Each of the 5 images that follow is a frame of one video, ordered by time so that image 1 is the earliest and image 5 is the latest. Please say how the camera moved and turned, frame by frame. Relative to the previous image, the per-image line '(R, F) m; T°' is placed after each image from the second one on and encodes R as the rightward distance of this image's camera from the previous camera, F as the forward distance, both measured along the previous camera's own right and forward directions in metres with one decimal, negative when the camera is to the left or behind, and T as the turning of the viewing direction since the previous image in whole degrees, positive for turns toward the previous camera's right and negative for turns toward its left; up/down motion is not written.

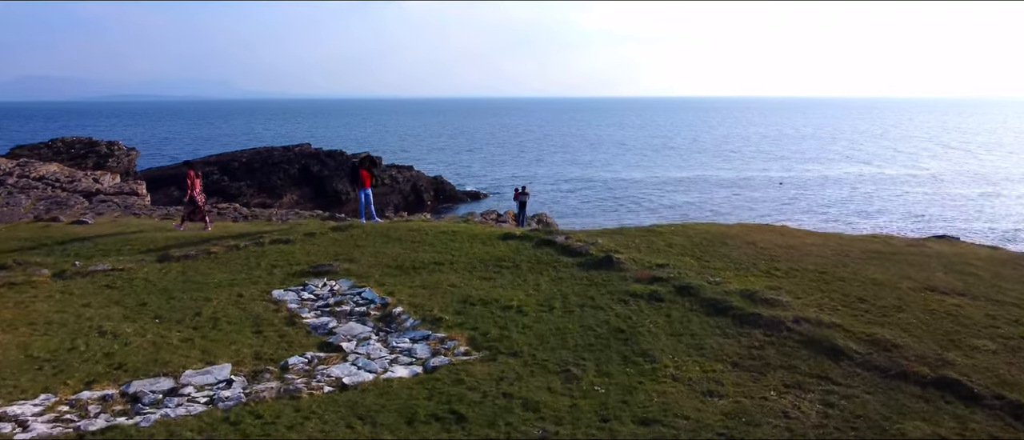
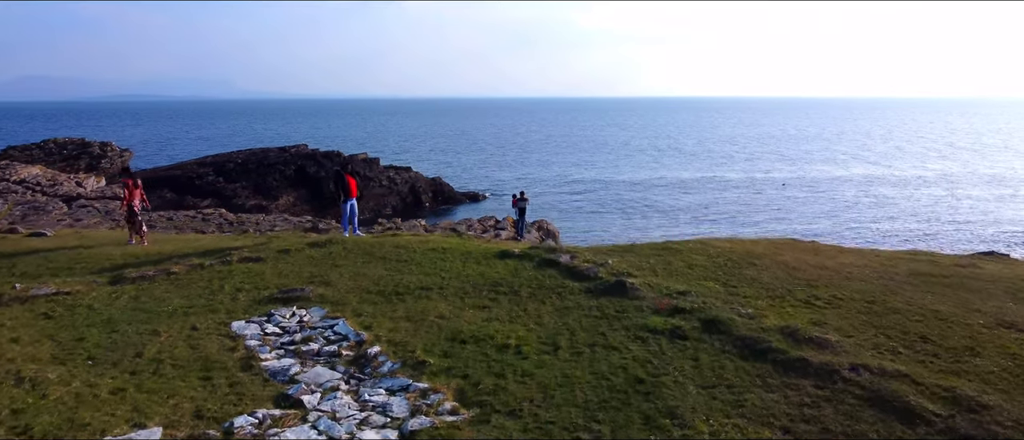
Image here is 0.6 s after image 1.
(0.0, +1.2) m; 0°
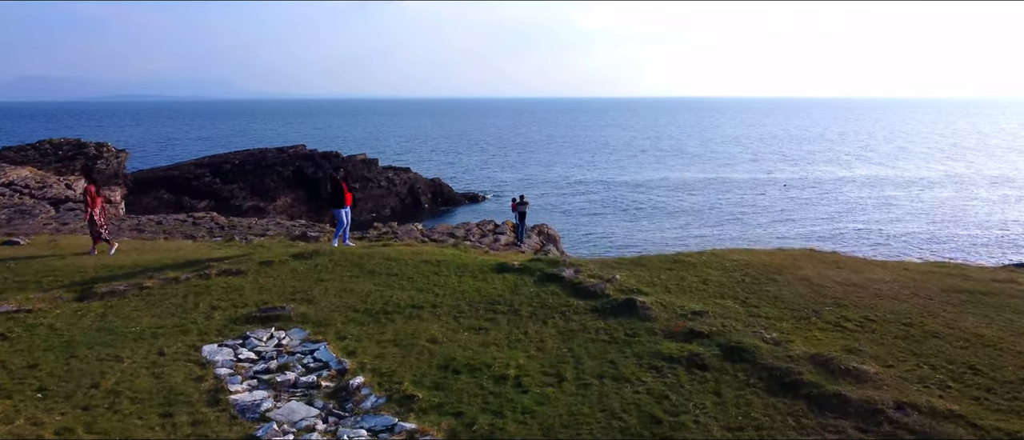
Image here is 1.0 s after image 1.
(0.0, +0.7) m; 0°
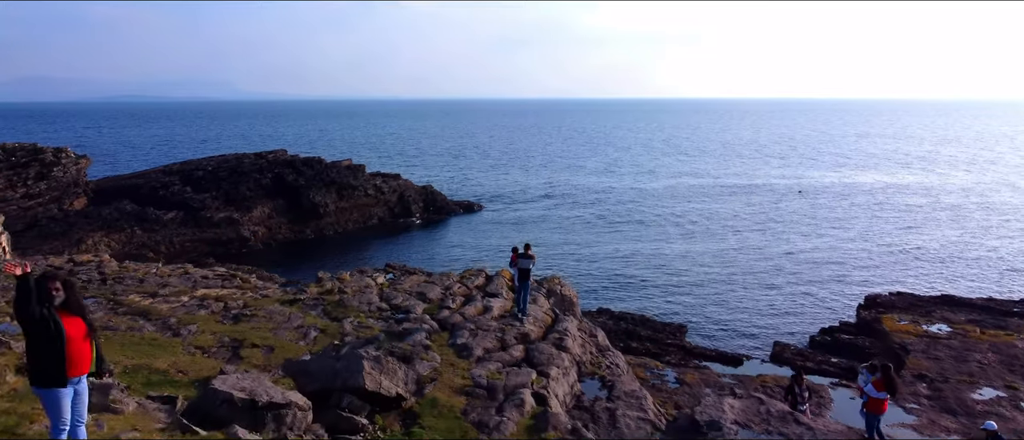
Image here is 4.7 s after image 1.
(0.0, +6.3) m; 0°
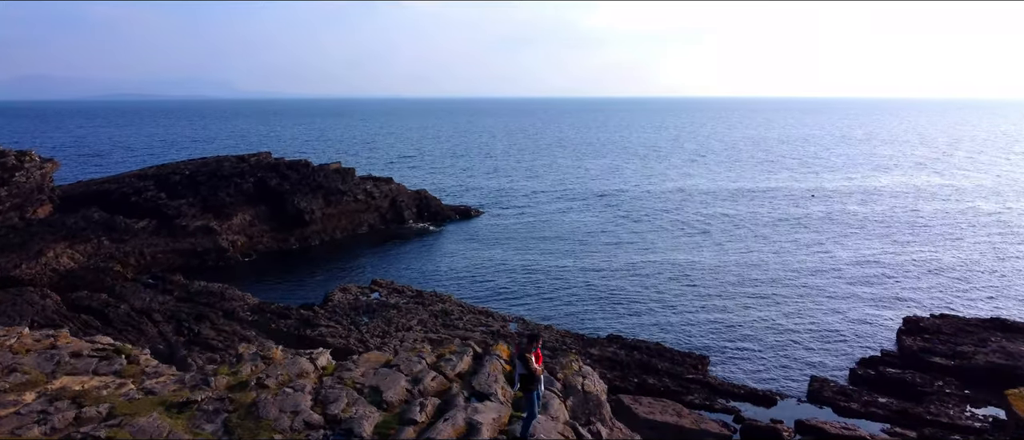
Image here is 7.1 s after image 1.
(0.0, +4.7) m; 0°
